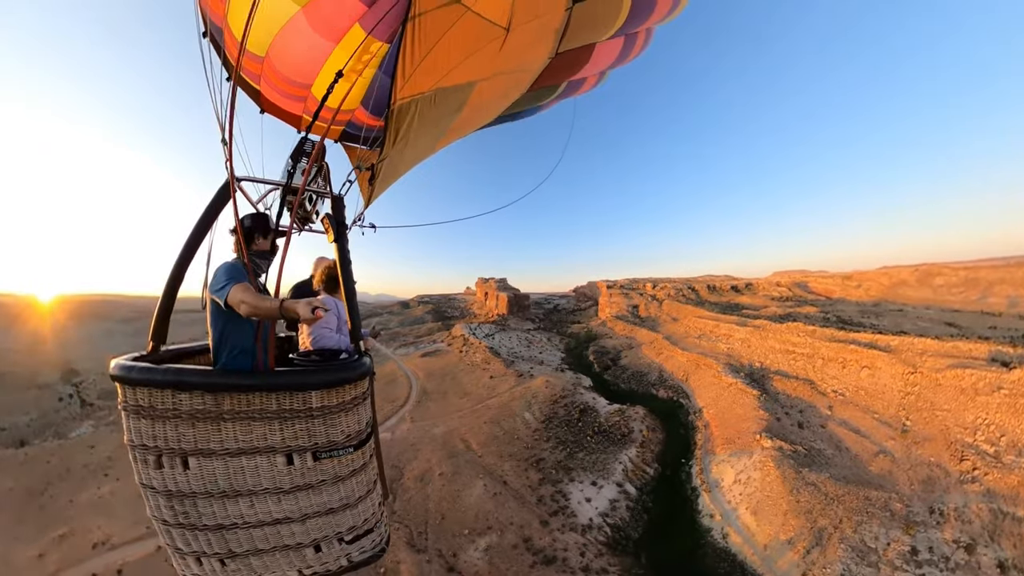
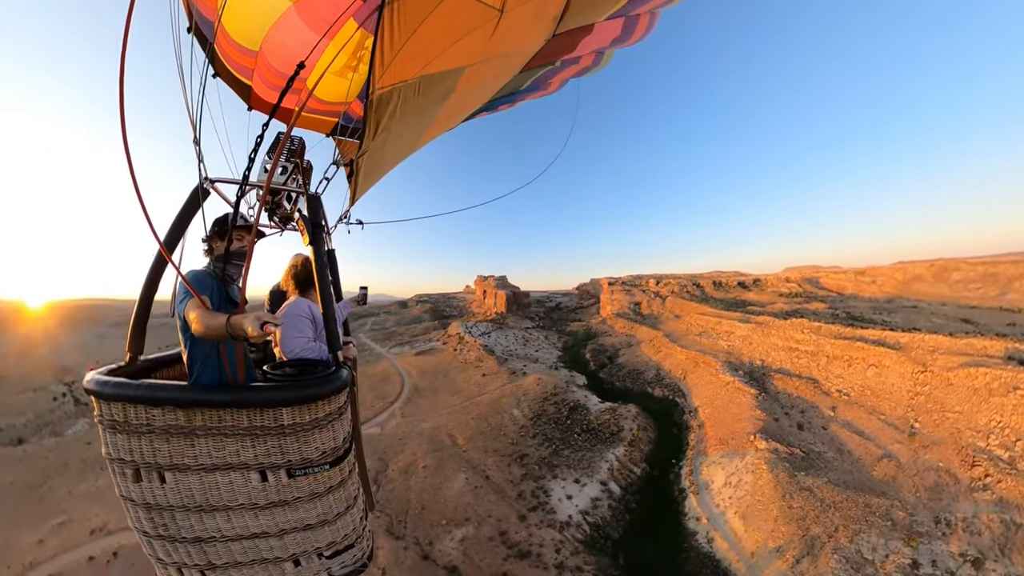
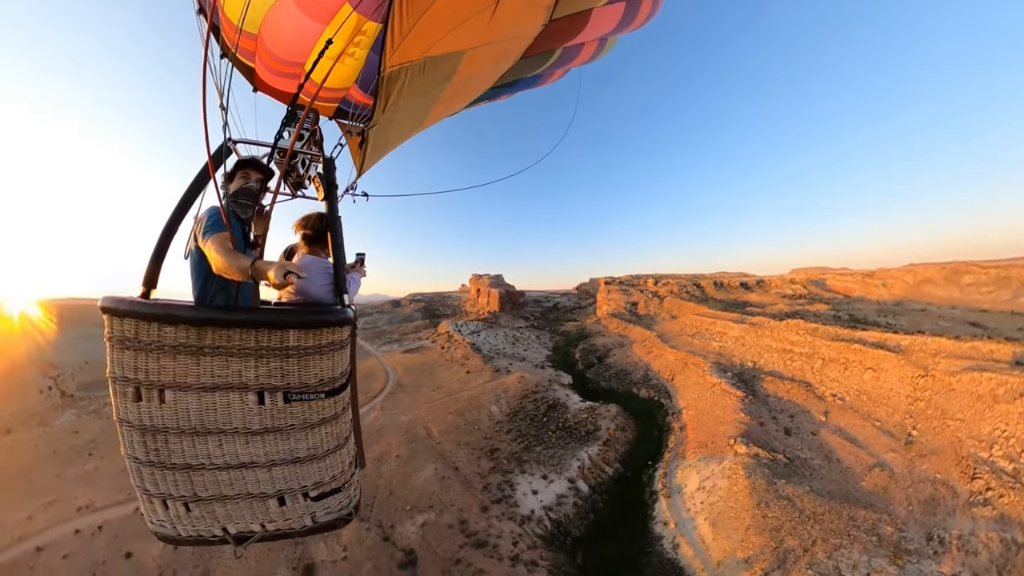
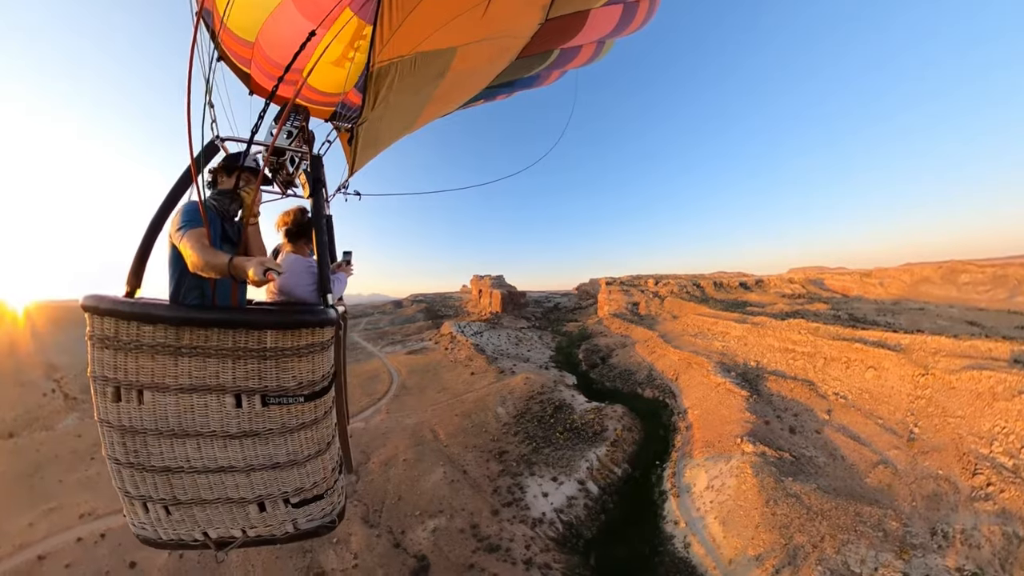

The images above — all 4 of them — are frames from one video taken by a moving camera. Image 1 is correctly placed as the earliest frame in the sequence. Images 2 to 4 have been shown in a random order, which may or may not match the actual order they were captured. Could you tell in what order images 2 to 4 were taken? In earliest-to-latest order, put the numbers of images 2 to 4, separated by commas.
2, 4, 3
